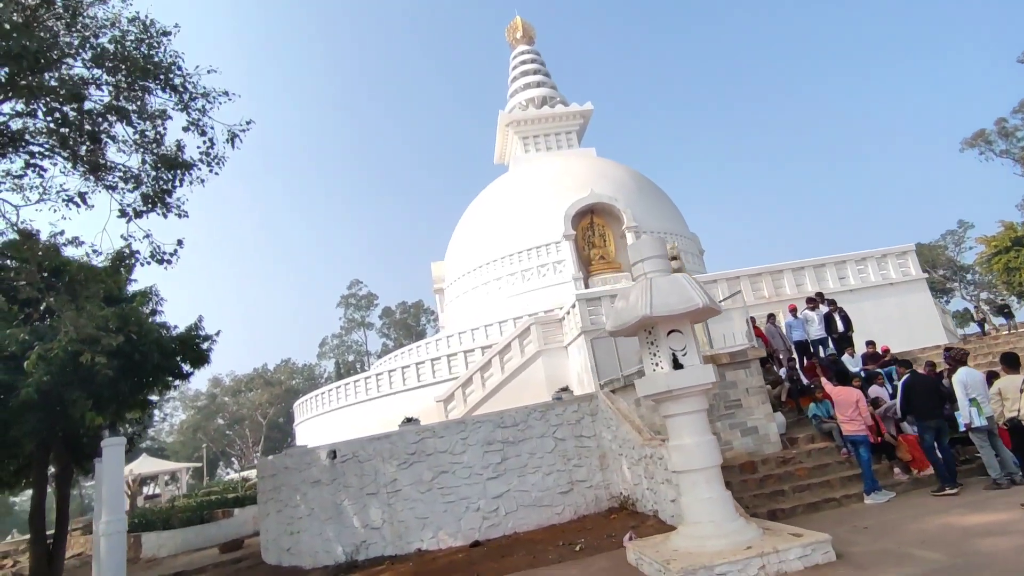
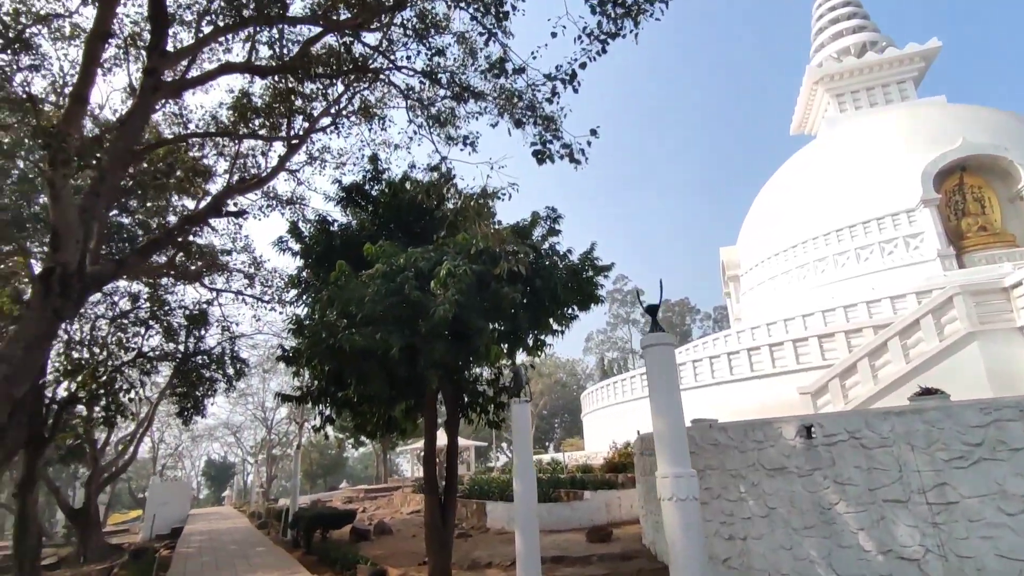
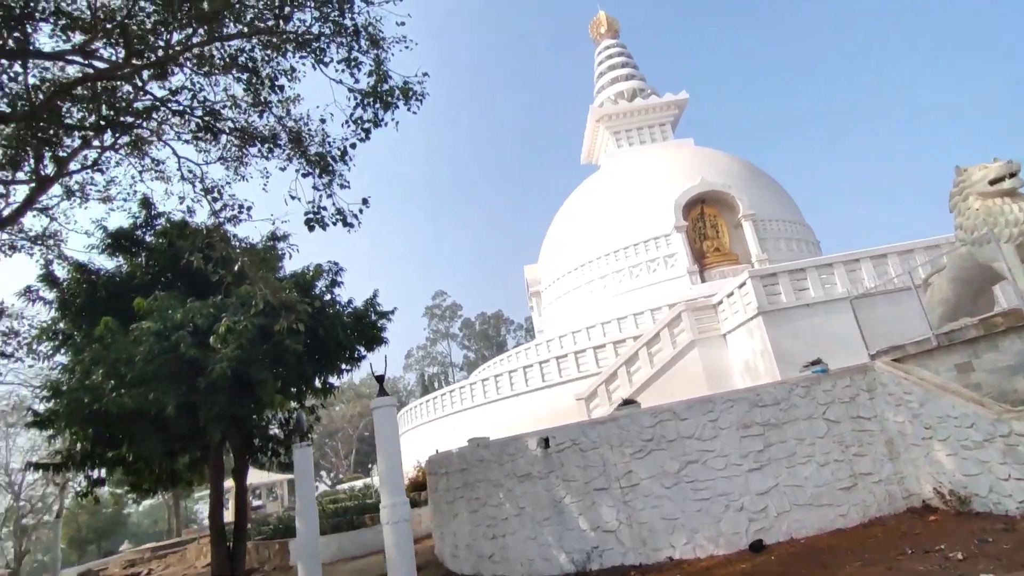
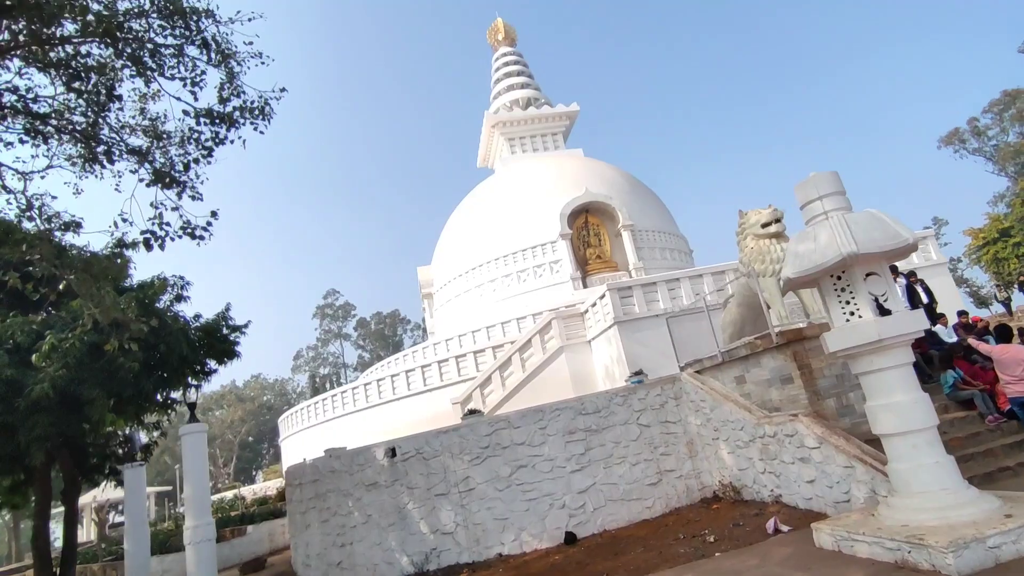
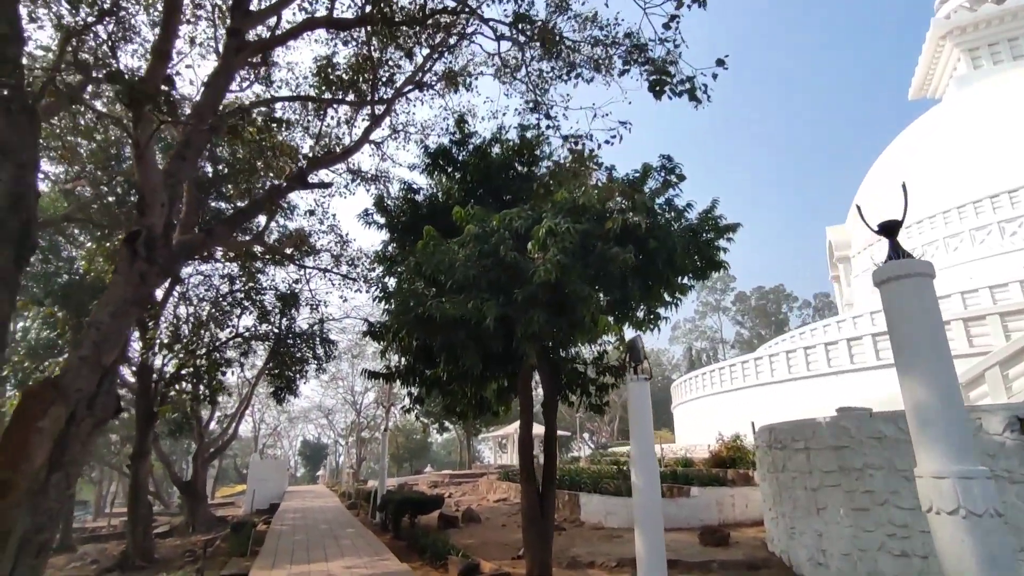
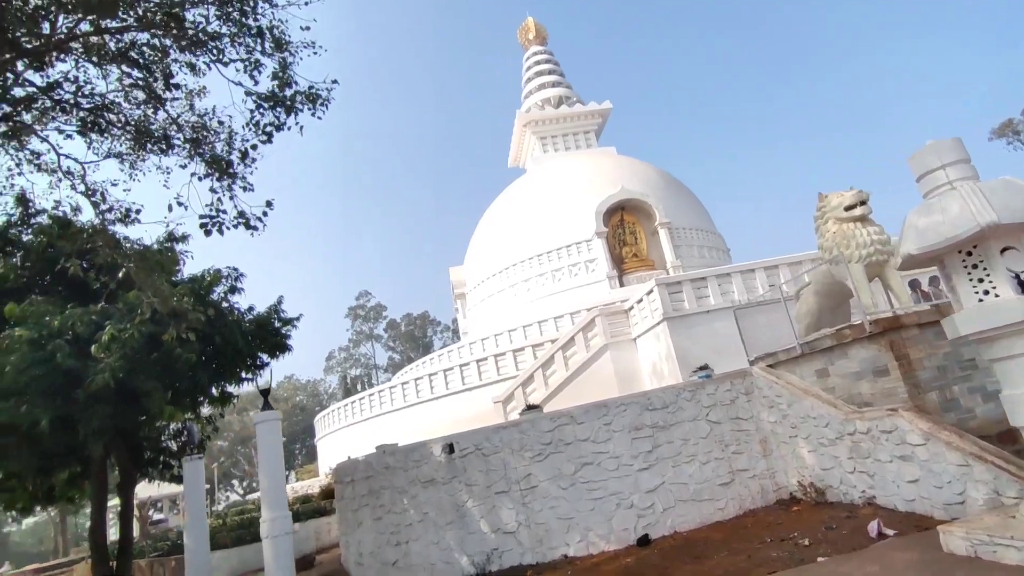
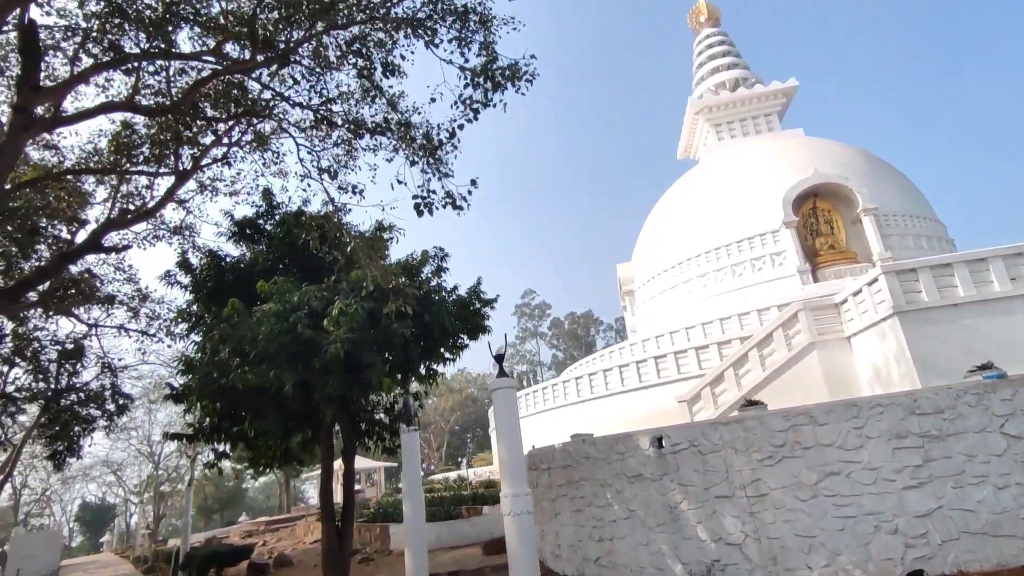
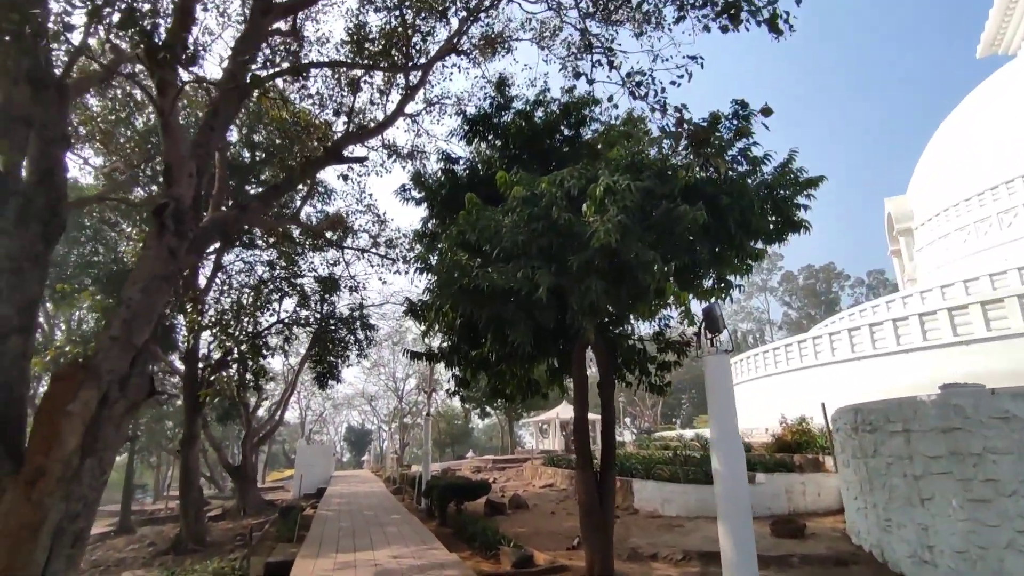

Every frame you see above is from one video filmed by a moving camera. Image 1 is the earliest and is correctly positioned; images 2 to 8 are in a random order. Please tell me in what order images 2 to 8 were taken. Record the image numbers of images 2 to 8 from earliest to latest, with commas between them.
4, 6, 3, 7, 2, 5, 8
